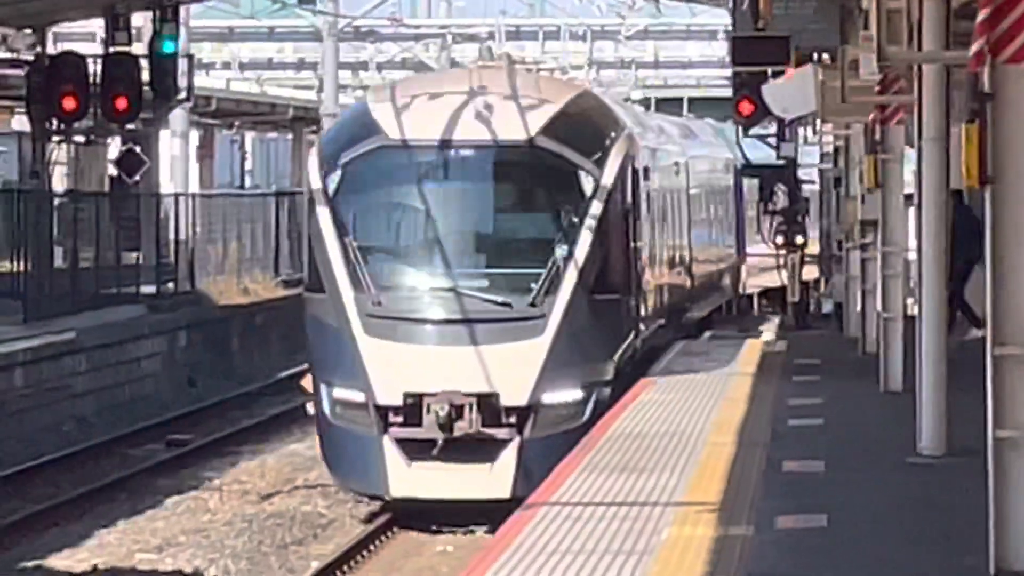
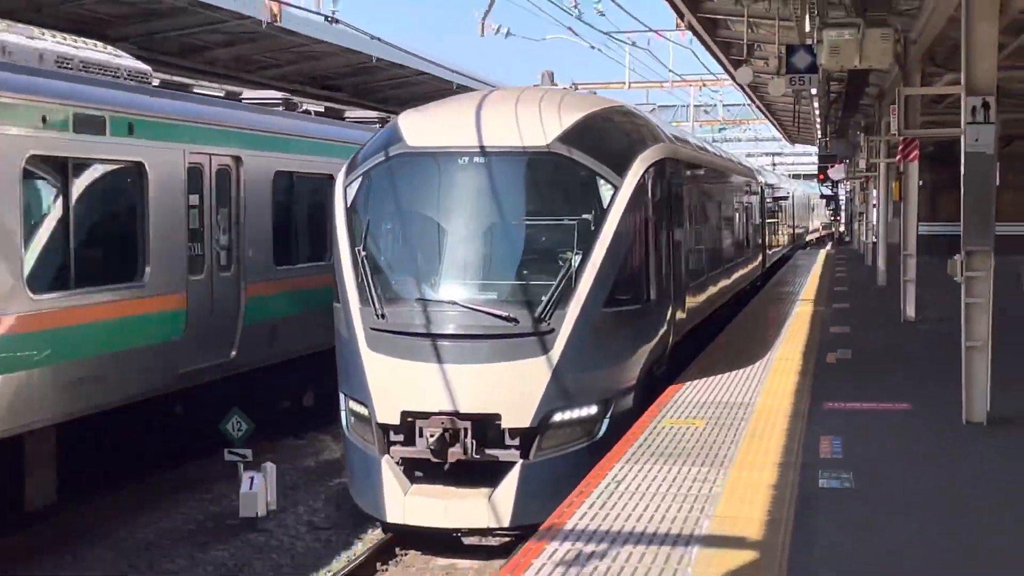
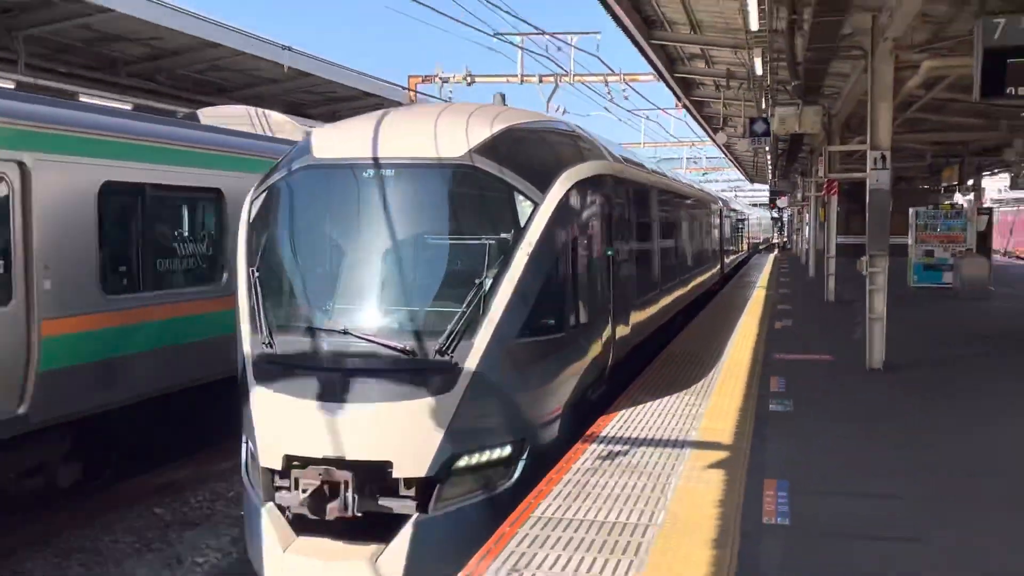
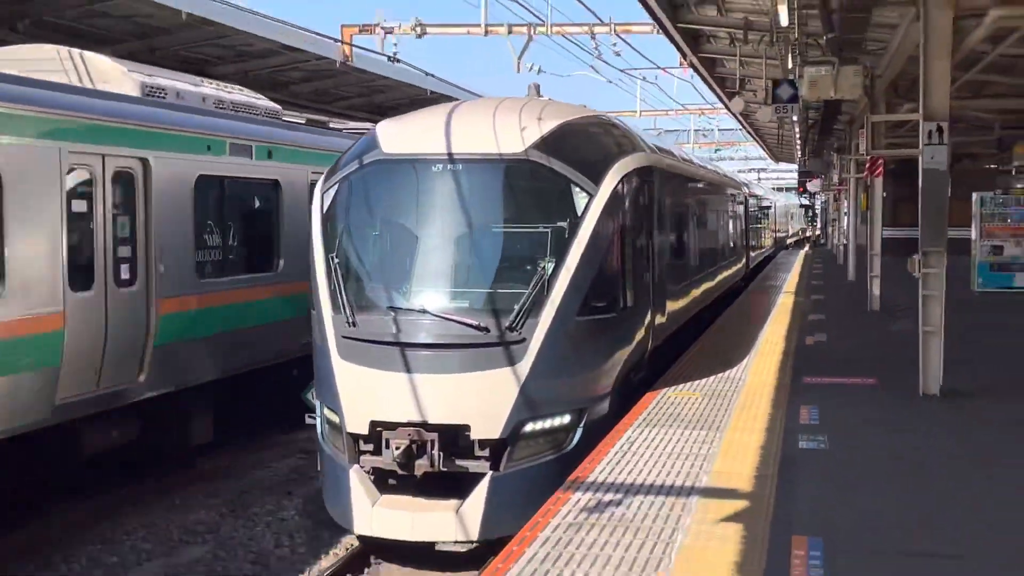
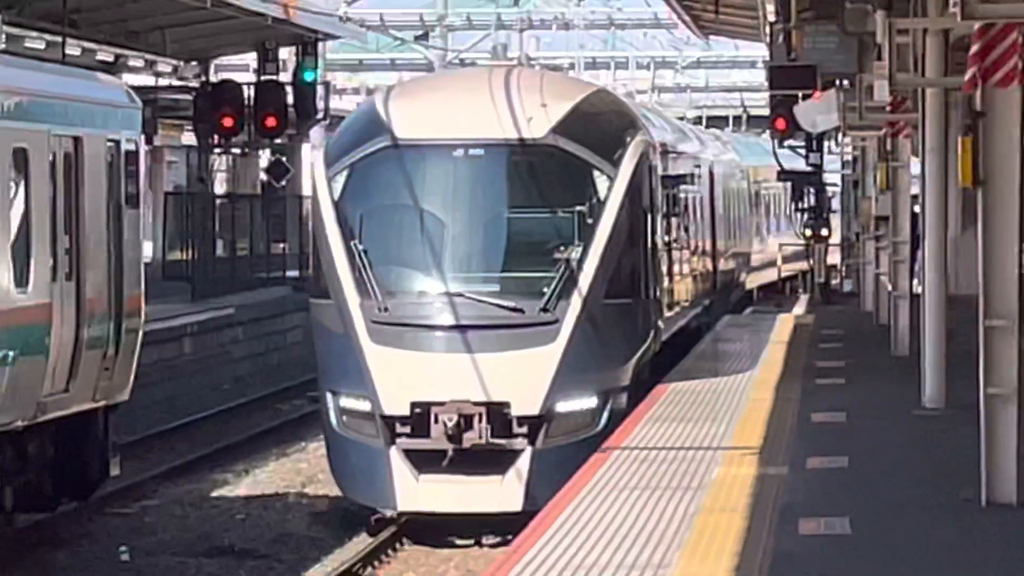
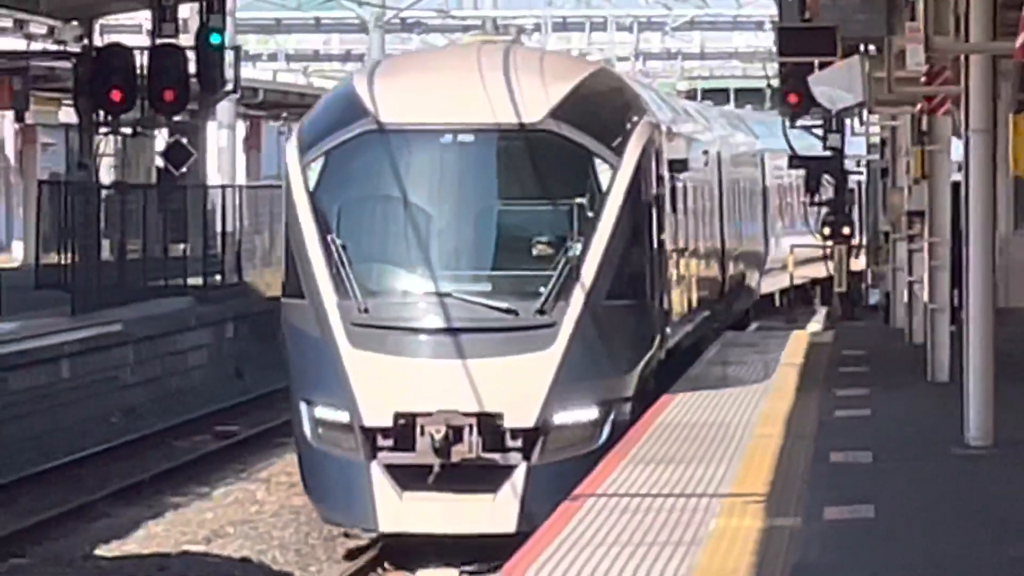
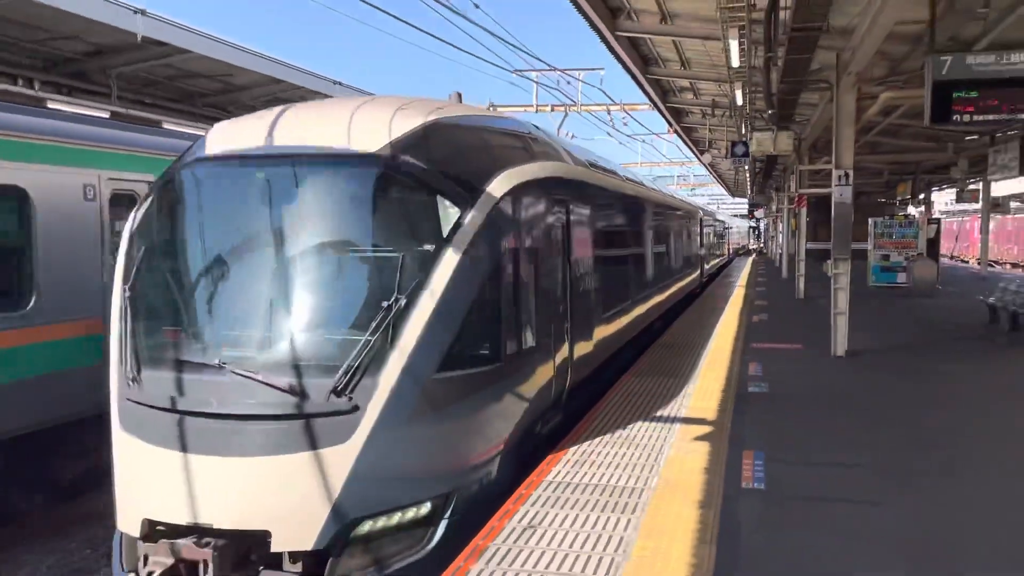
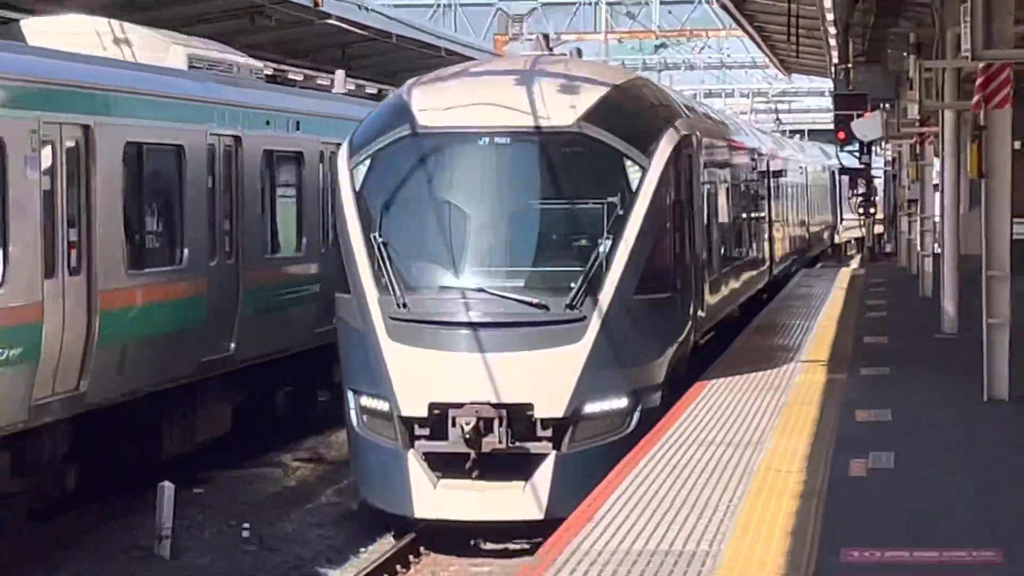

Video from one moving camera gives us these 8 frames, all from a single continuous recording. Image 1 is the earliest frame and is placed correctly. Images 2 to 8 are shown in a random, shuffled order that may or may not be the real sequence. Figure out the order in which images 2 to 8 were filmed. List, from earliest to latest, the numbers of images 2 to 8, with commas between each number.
6, 5, 8, 2, 4, 3, 7
